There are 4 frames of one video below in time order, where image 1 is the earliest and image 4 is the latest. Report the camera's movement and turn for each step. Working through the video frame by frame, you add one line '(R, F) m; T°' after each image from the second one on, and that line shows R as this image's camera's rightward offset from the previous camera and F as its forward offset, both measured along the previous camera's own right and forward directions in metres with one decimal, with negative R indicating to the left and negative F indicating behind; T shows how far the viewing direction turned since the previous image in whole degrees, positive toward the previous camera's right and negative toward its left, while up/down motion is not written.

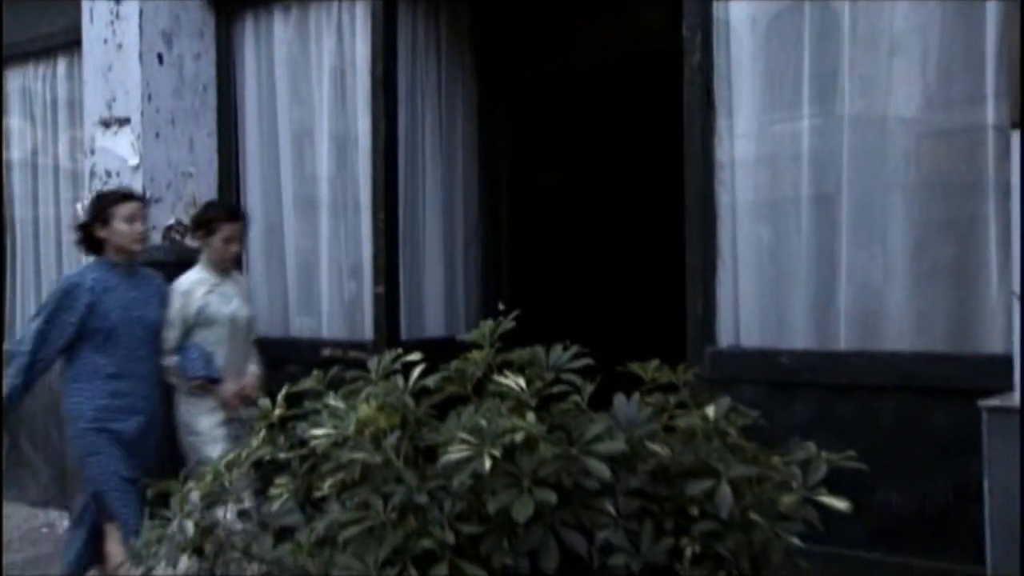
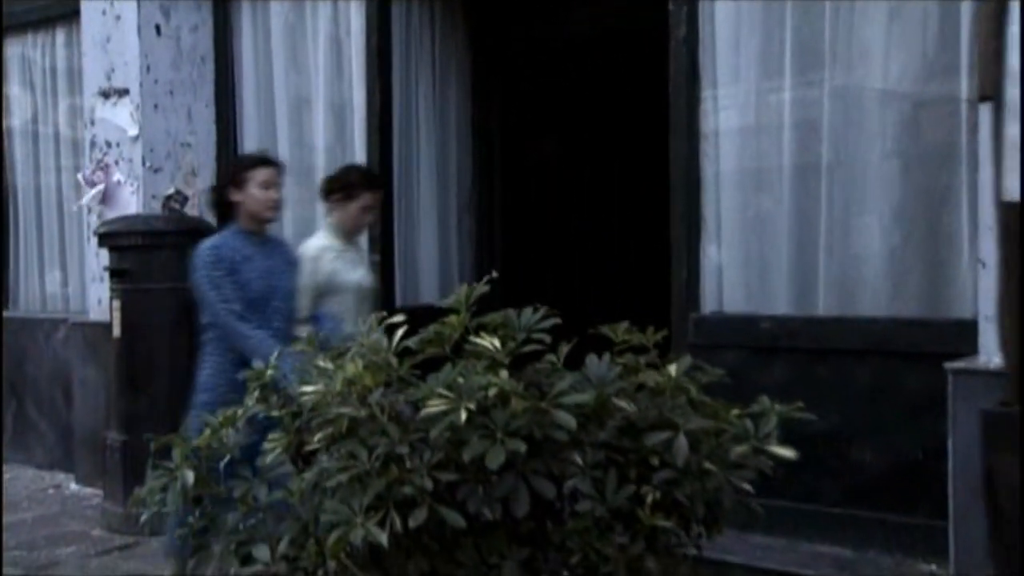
(+0.1, -0.2) m; 0°
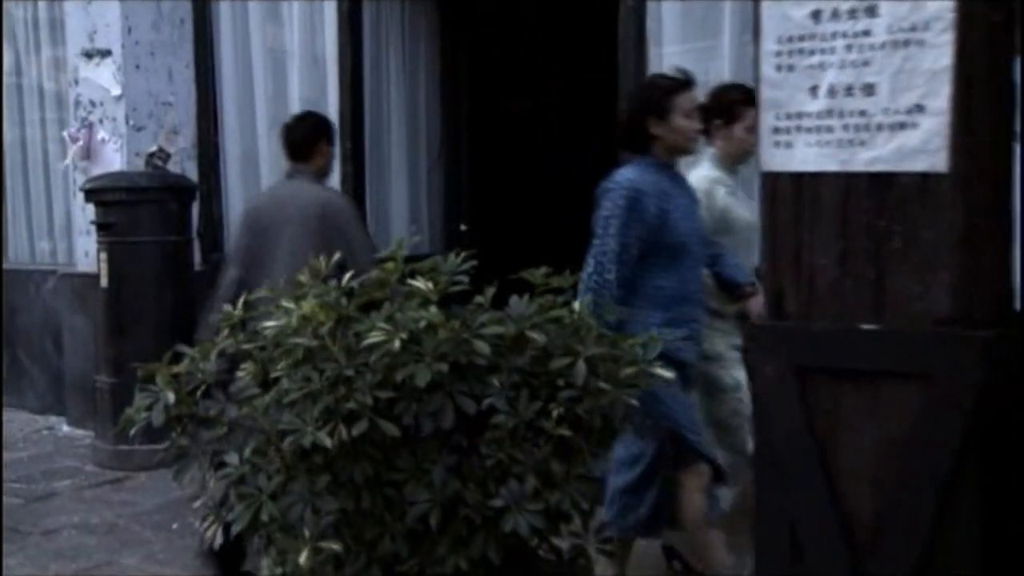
(+0.2, -0.5) m; +1°
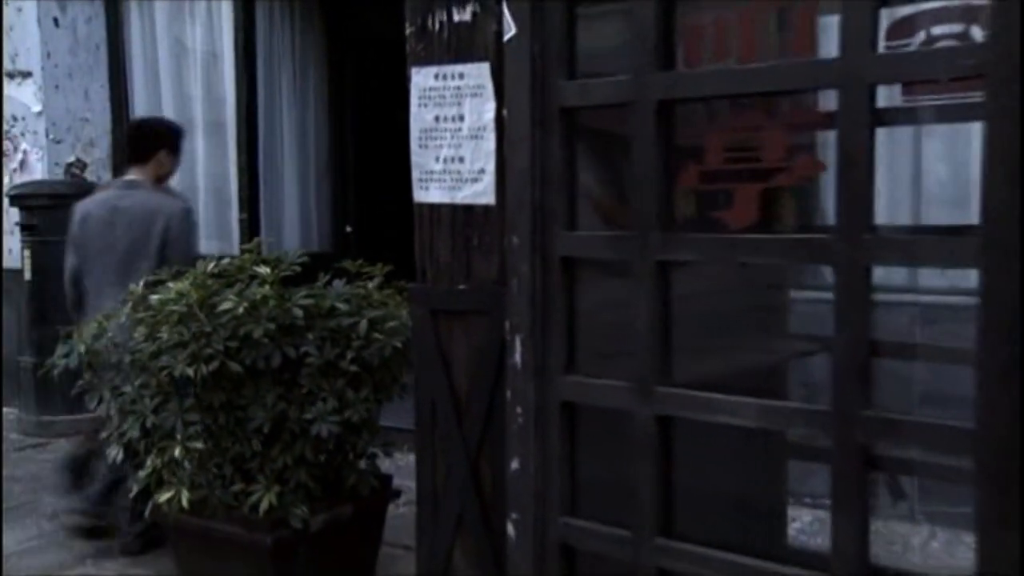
(+0.6, -1.6) m; +4°
